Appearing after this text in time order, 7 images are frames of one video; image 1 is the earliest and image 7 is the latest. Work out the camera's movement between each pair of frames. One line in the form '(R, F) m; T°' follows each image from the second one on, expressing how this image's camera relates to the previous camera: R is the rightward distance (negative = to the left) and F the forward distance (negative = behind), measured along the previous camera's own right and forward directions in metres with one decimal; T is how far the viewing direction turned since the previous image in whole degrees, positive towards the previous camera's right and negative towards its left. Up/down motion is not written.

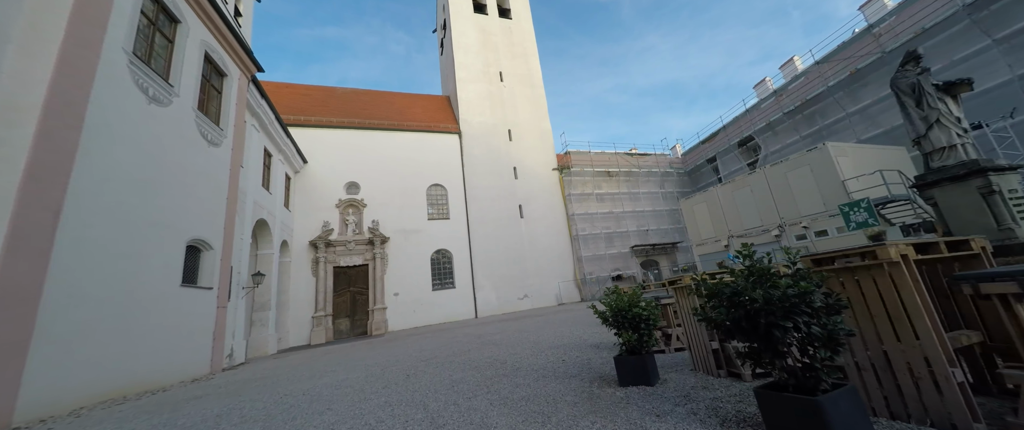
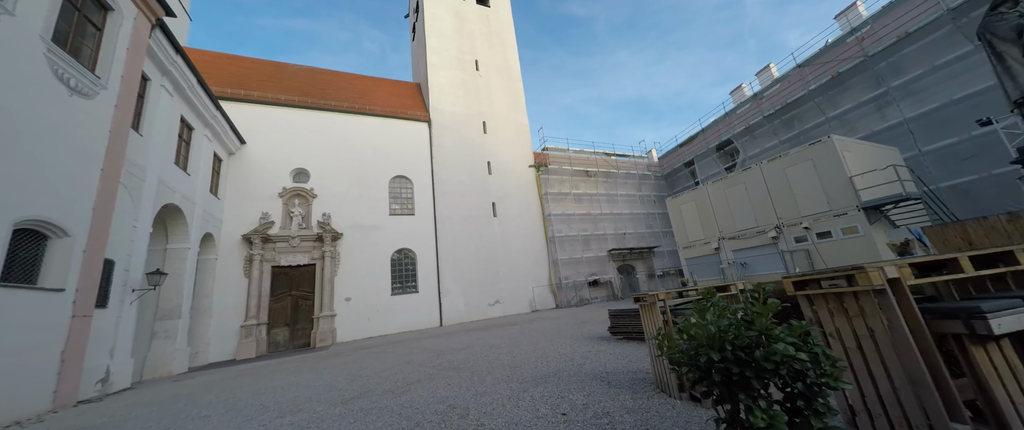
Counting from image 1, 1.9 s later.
(0.0, +1.5) m; +5°
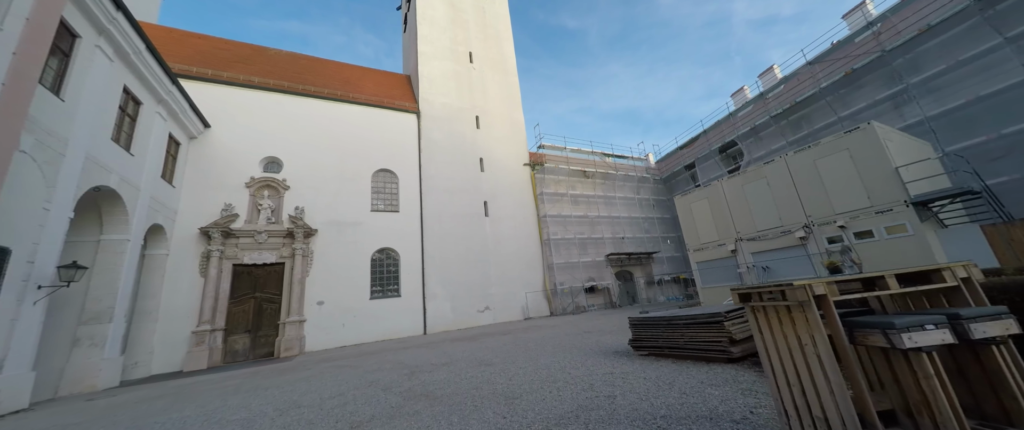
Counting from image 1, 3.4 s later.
(-0.1, +1.2) m; +2°
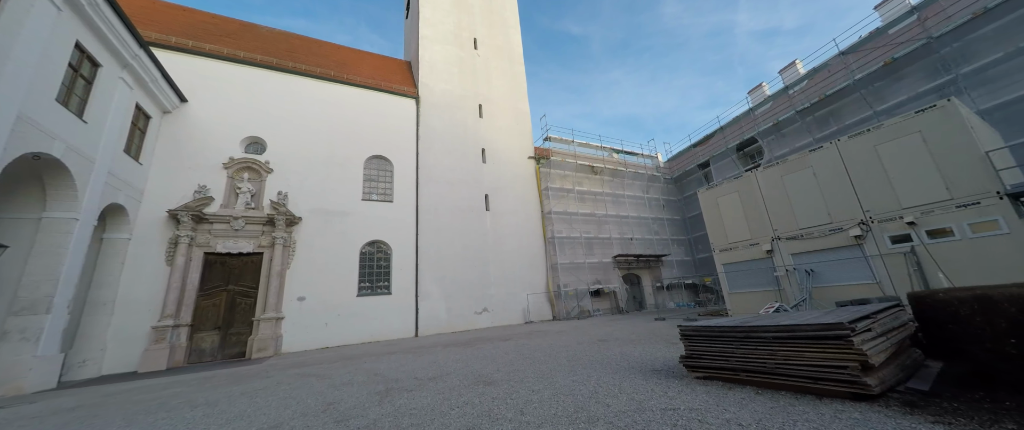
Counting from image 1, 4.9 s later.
(-0.1, +1.2) m; 0°
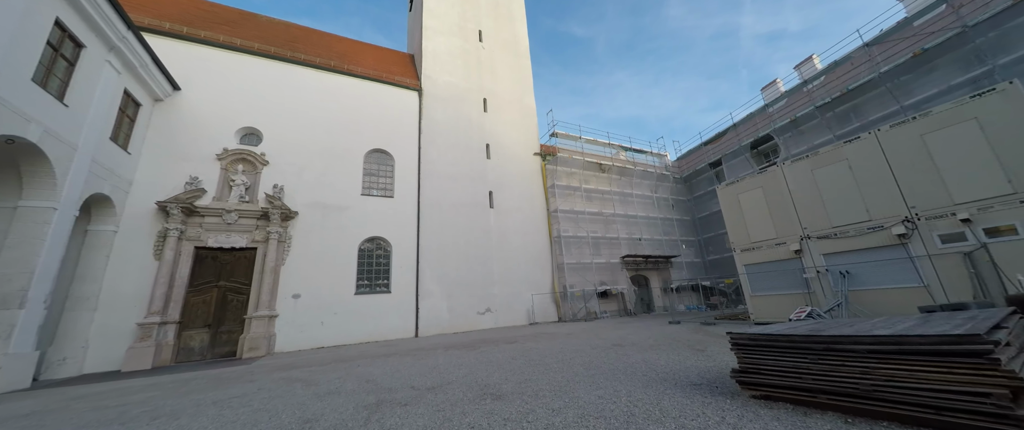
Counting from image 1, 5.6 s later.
(-0.1, +0.6) m; 0°
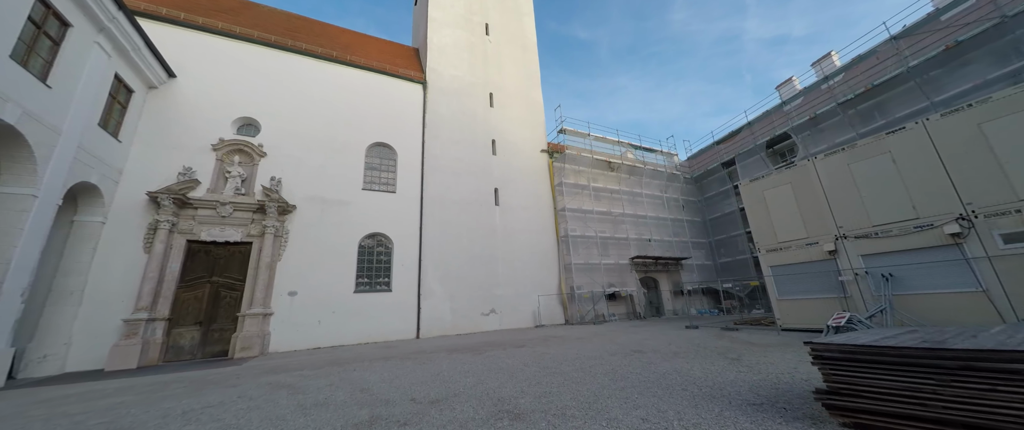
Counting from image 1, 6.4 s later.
(-0.2, +0.5) m; 0°
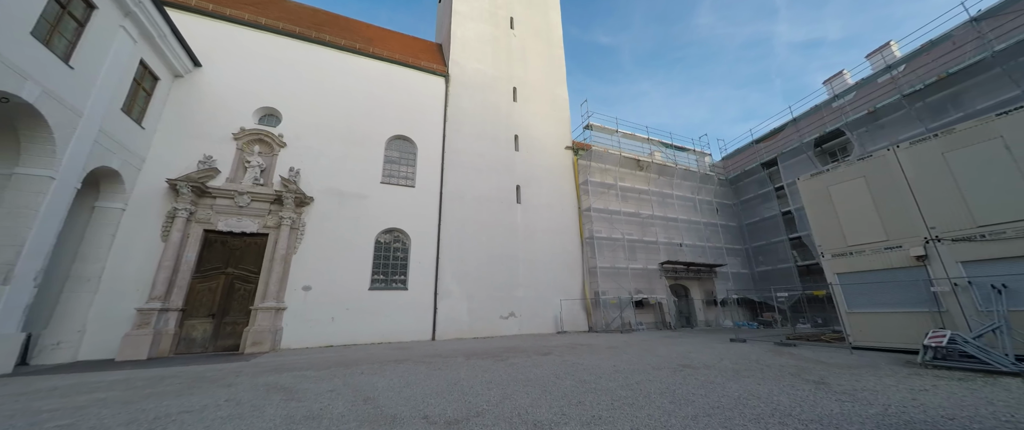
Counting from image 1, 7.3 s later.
(-0.2, +0.7) m; -3°
